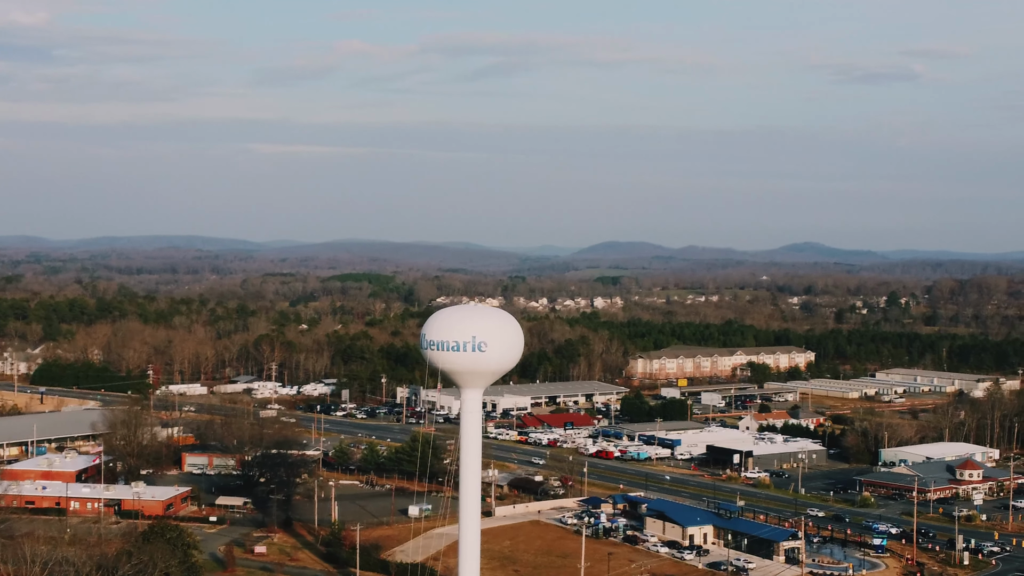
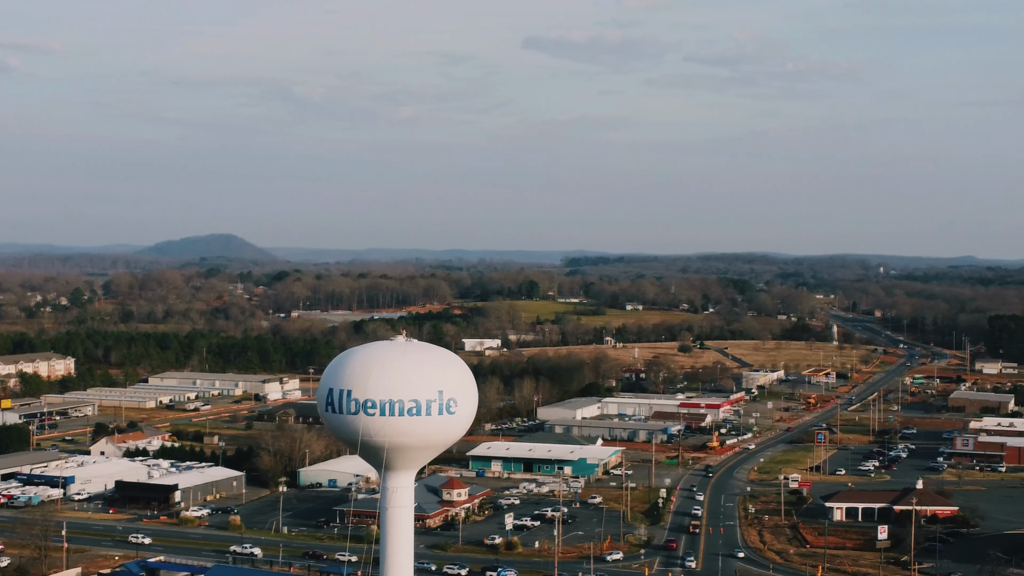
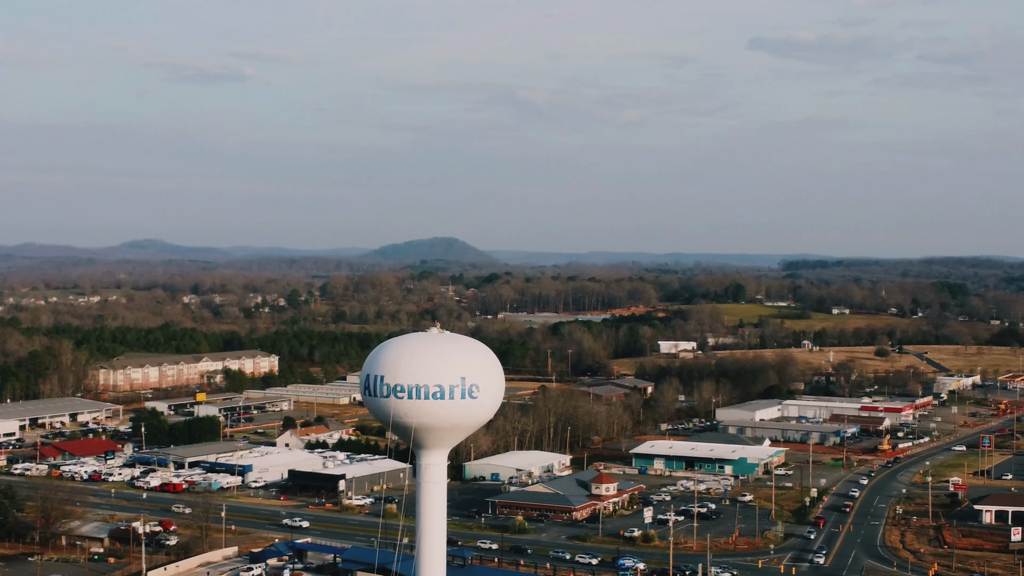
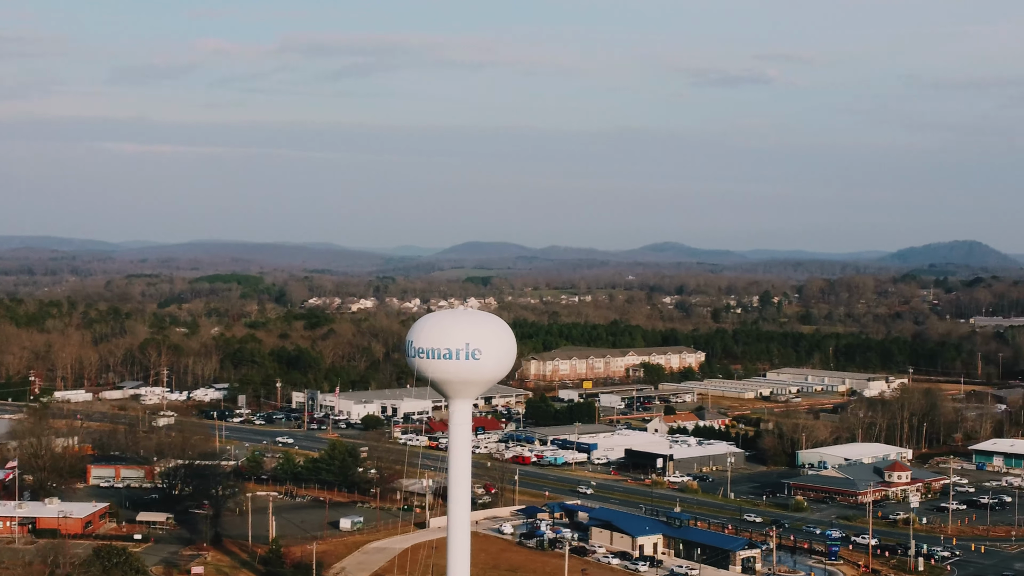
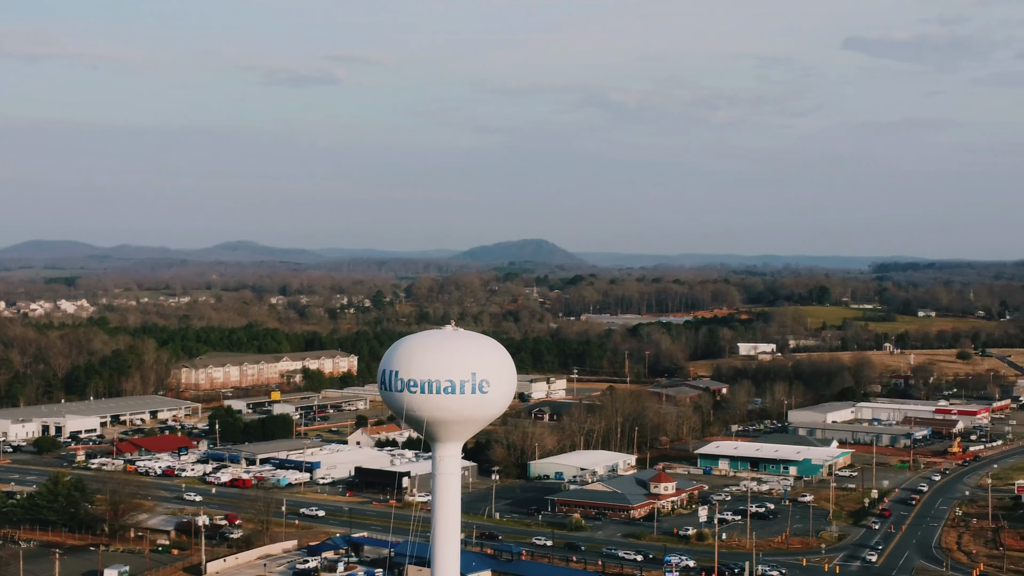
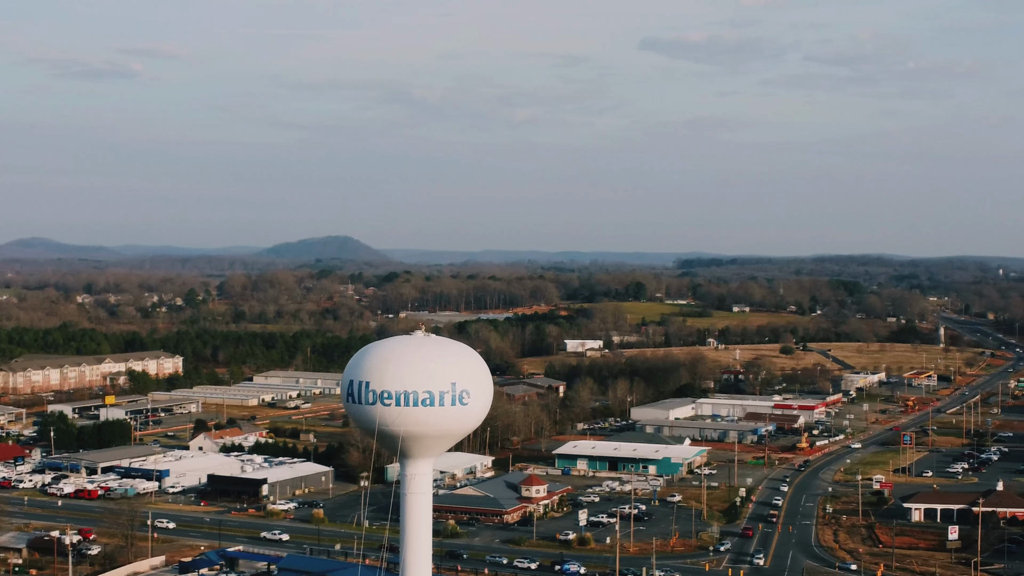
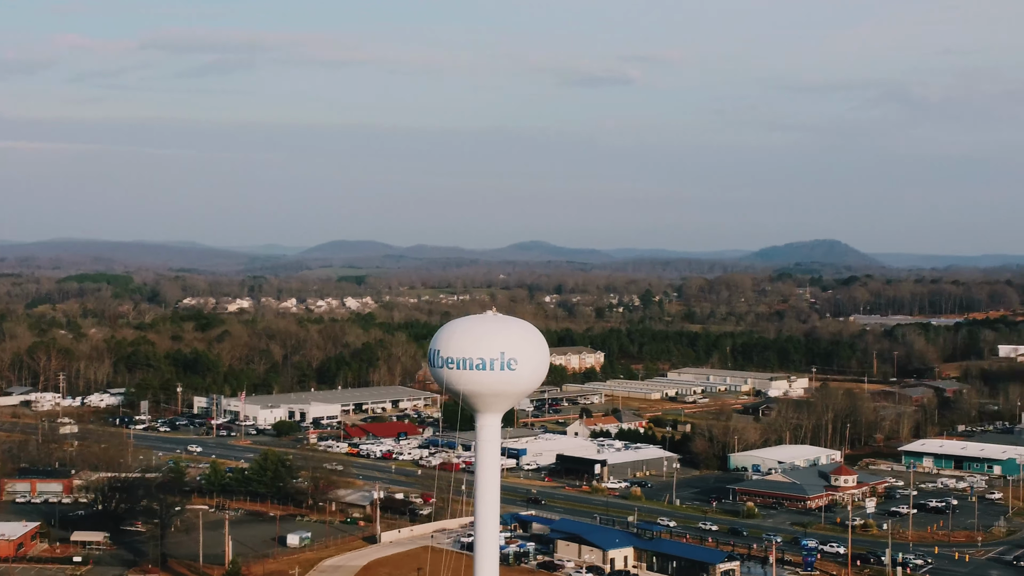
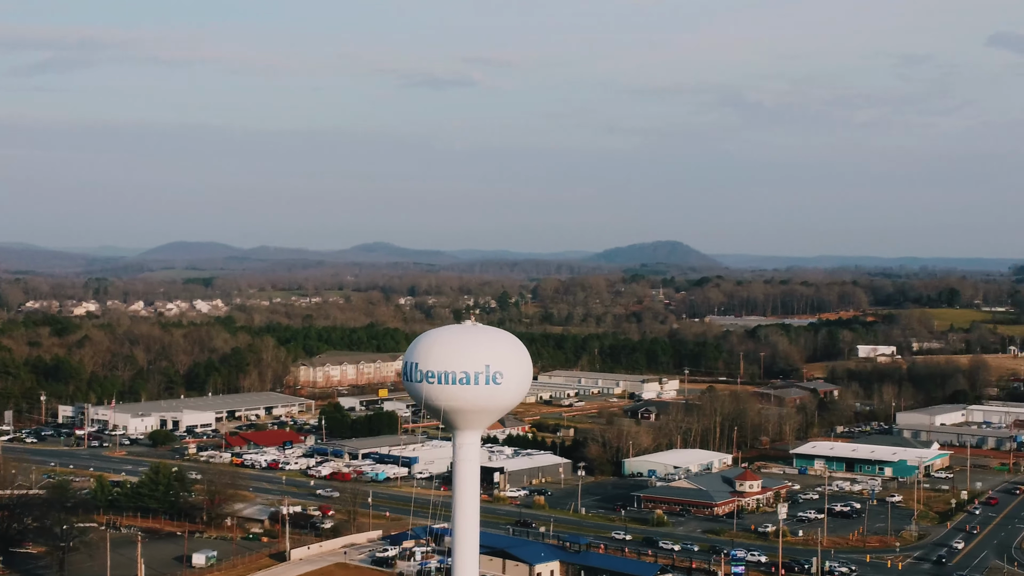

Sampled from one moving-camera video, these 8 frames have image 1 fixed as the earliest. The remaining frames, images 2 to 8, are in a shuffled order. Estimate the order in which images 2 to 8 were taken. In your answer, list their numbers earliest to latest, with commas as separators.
4, 7, 8, 5, 3, 6, 2
